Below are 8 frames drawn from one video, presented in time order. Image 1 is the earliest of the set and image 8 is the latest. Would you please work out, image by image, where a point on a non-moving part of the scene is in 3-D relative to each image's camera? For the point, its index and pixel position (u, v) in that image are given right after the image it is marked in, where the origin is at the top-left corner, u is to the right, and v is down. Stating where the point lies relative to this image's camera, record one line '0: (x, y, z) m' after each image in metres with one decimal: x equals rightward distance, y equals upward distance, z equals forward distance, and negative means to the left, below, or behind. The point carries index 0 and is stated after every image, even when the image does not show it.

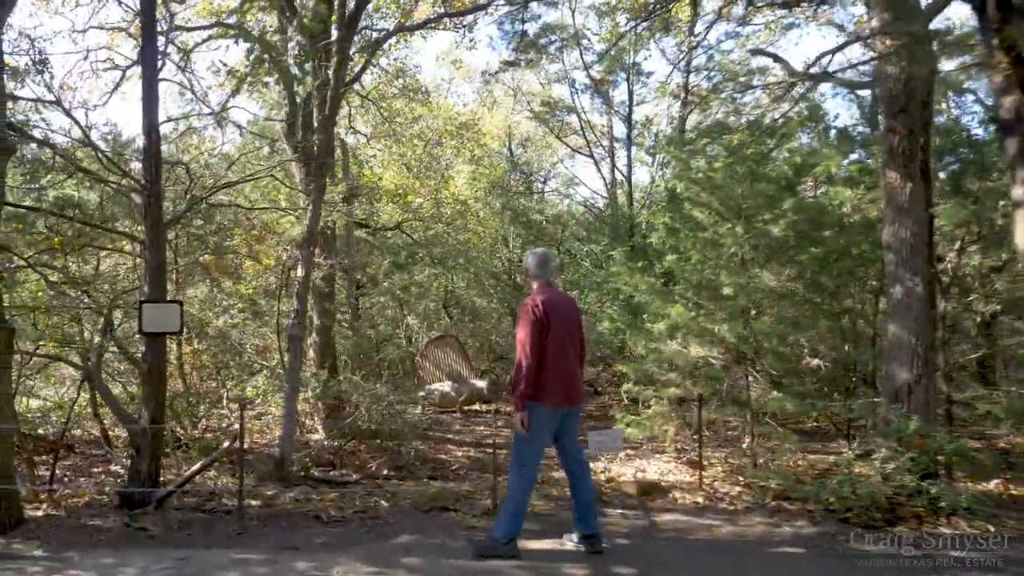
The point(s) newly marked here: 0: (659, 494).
0: (+1.5, -2.1, +6.9) m
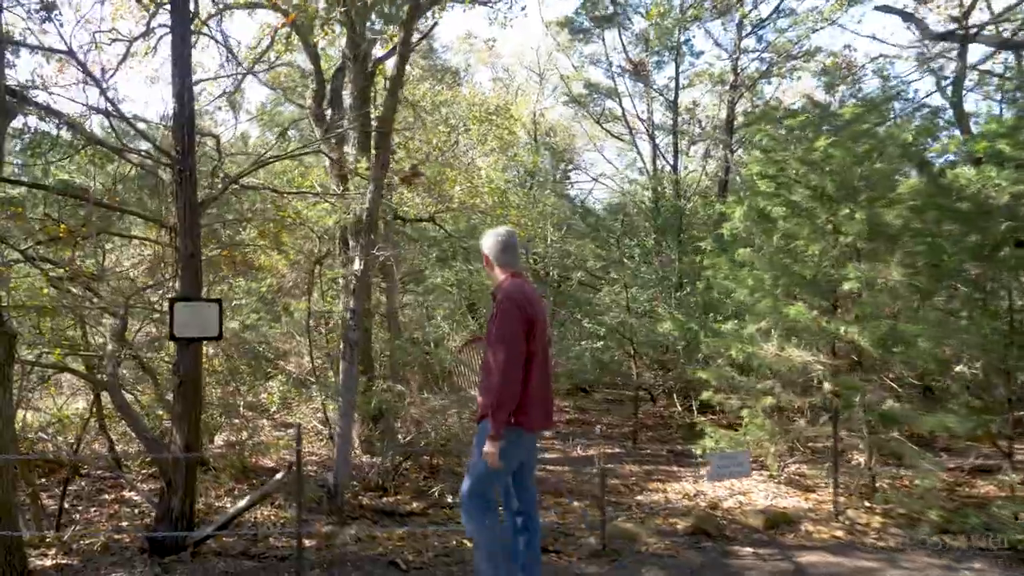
0: (+2.4, -2.1, +5.8) m
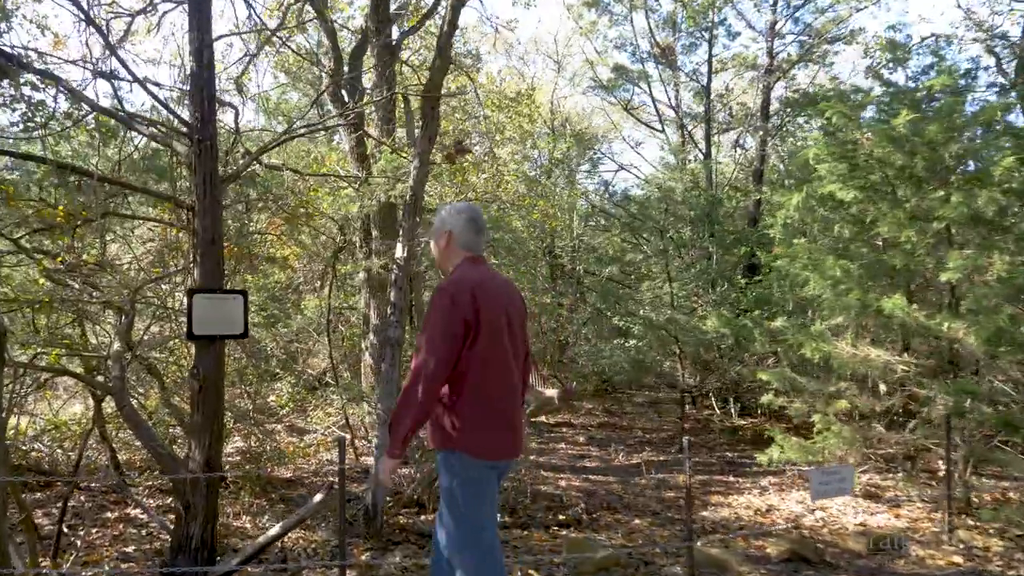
0: (+2.9, -2.0, +5.1) m
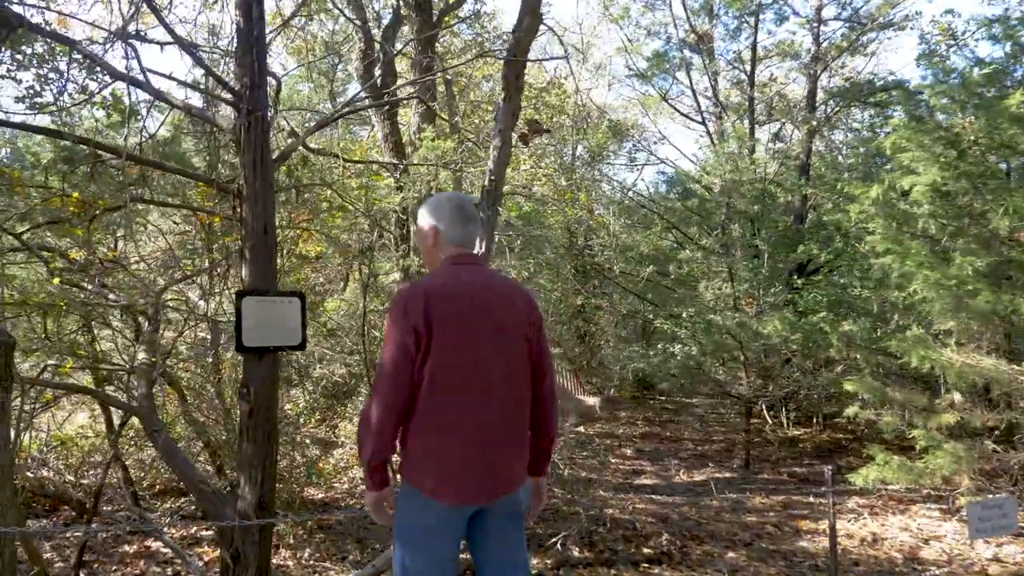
0: (+3.5, -2.0, +4.3) m
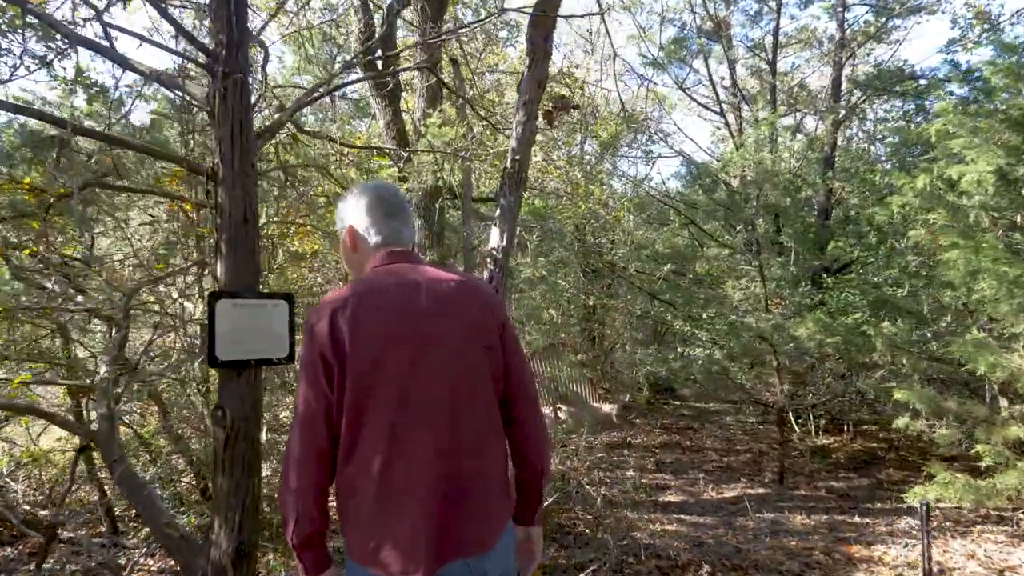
0: (+3.7, -2.0, +3.7) m
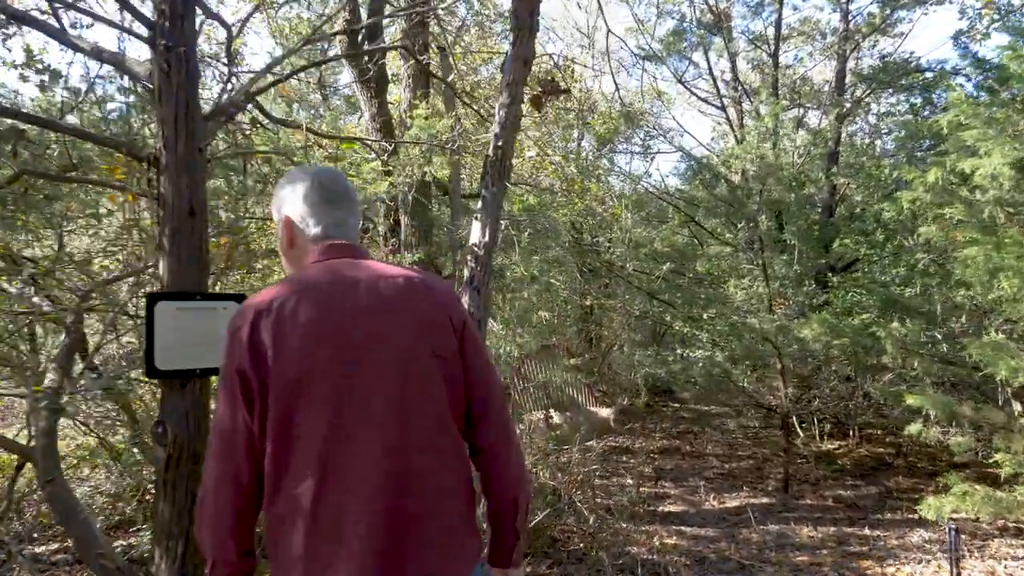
0: (+3.6, -2.0, +3.4) m
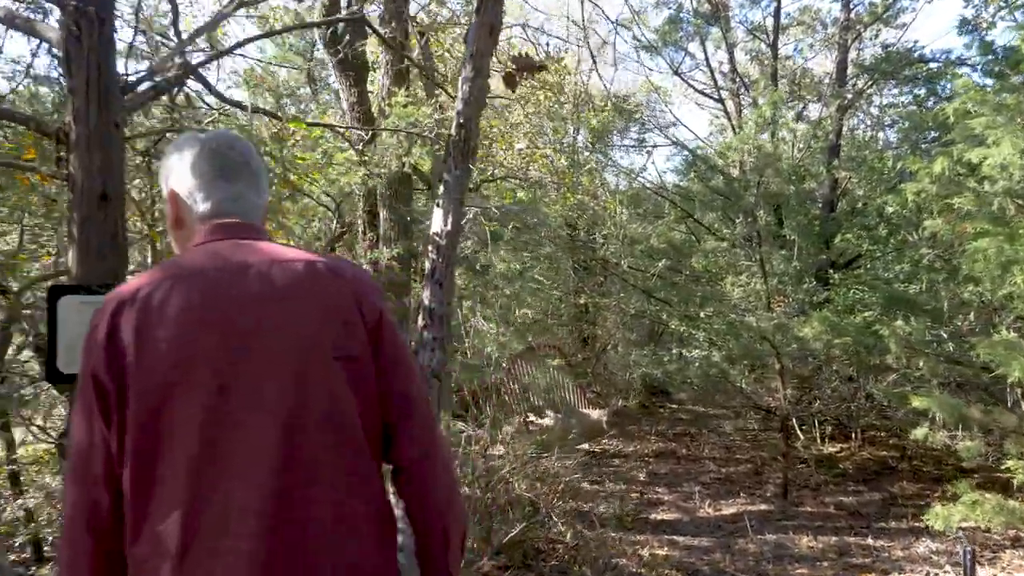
0: (+3.4, -2.0, +3.0) m
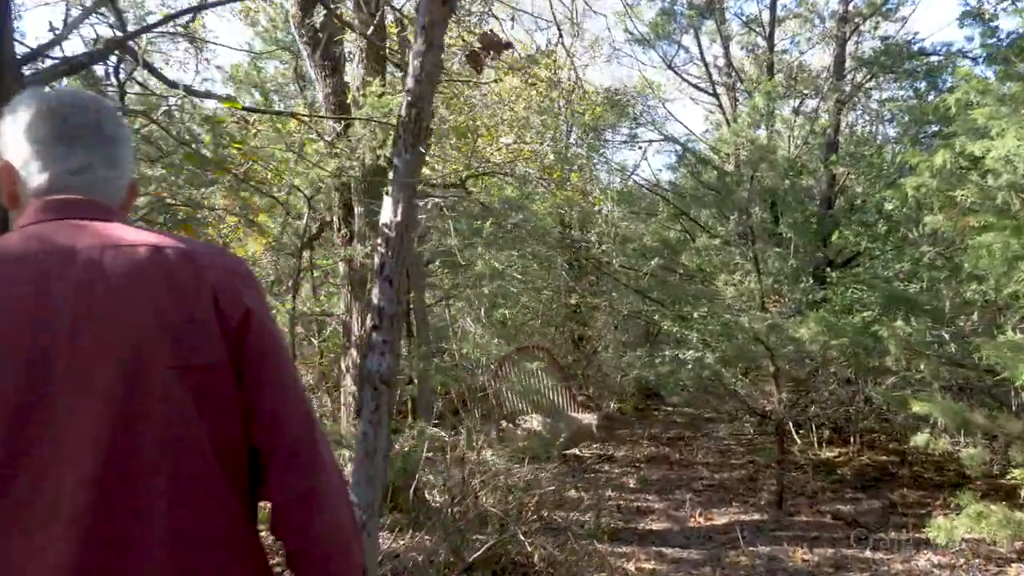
0: (+3.3, -1.9, +2.7) m
